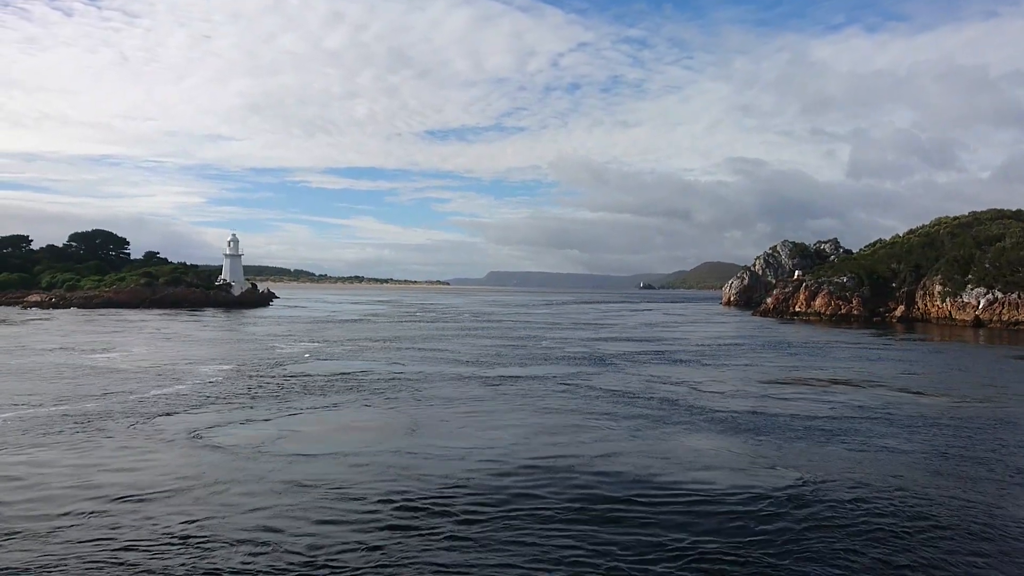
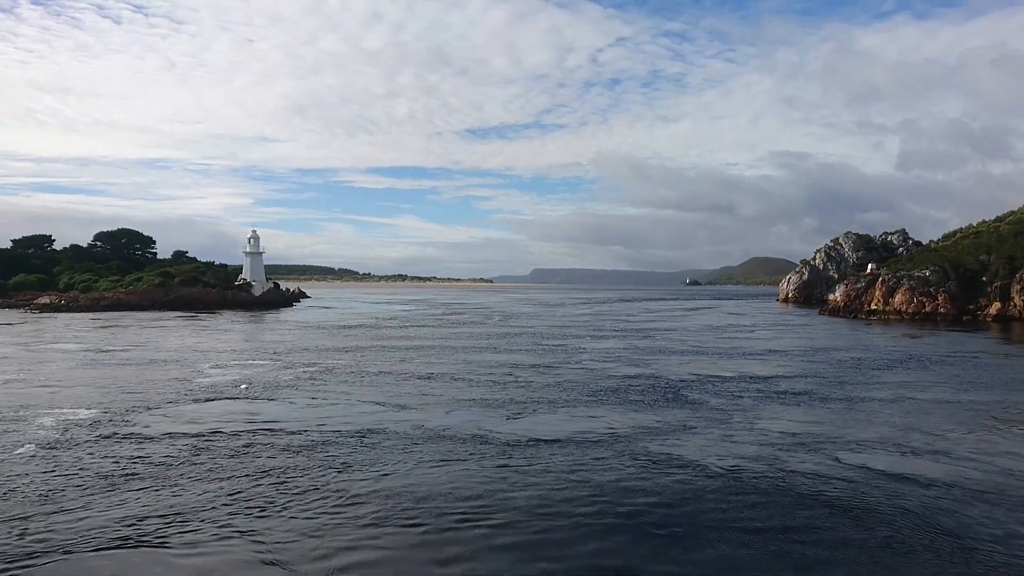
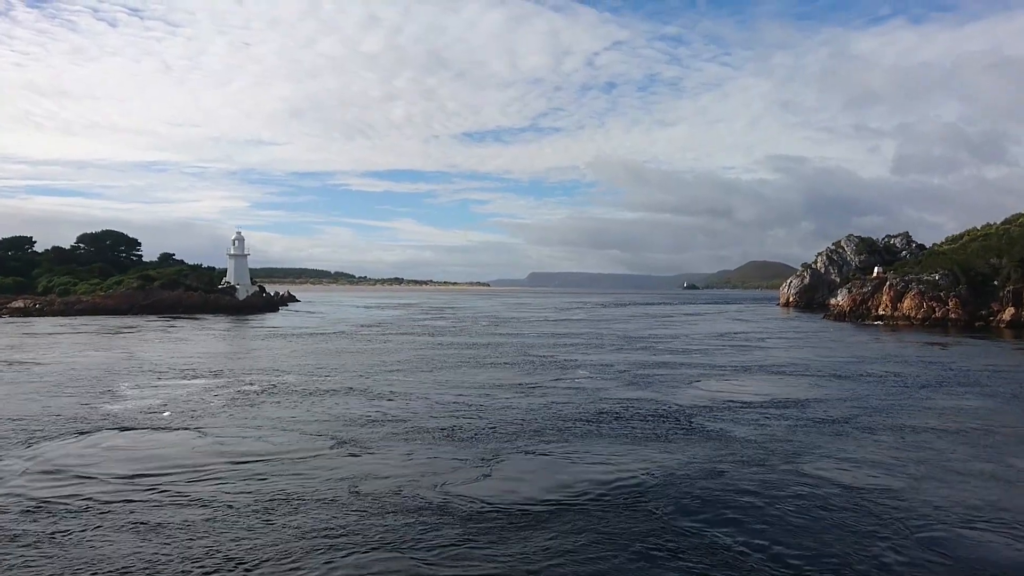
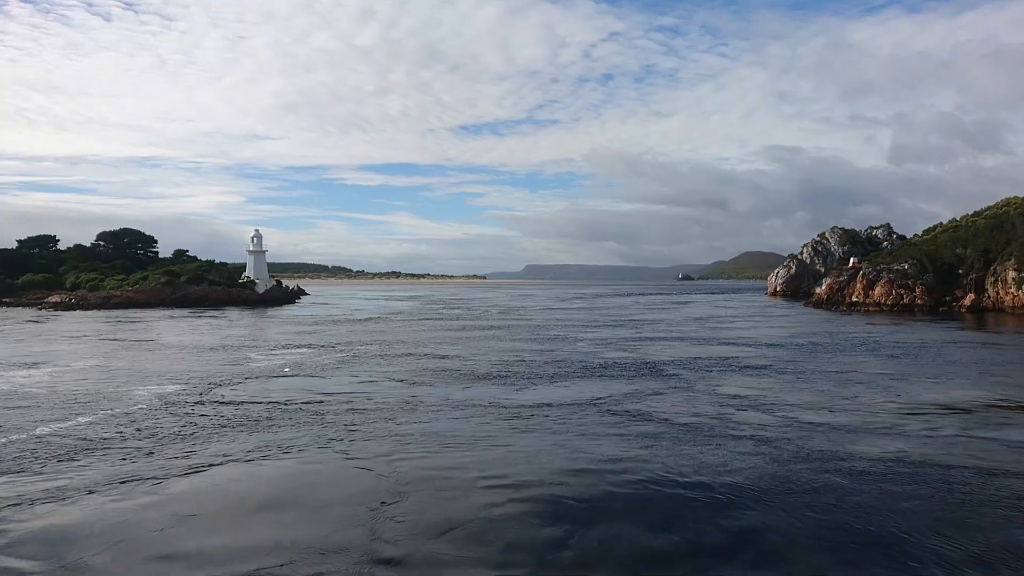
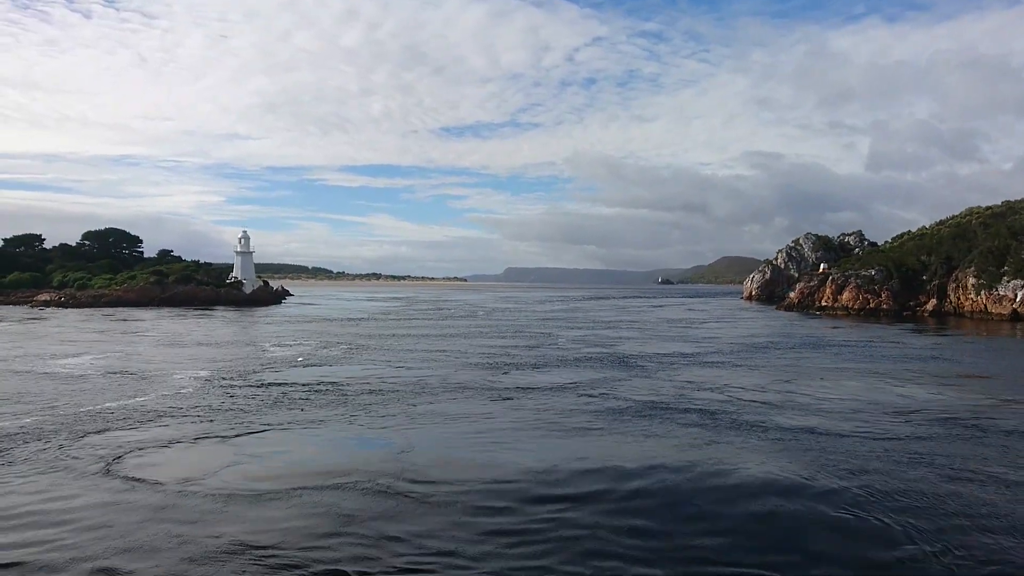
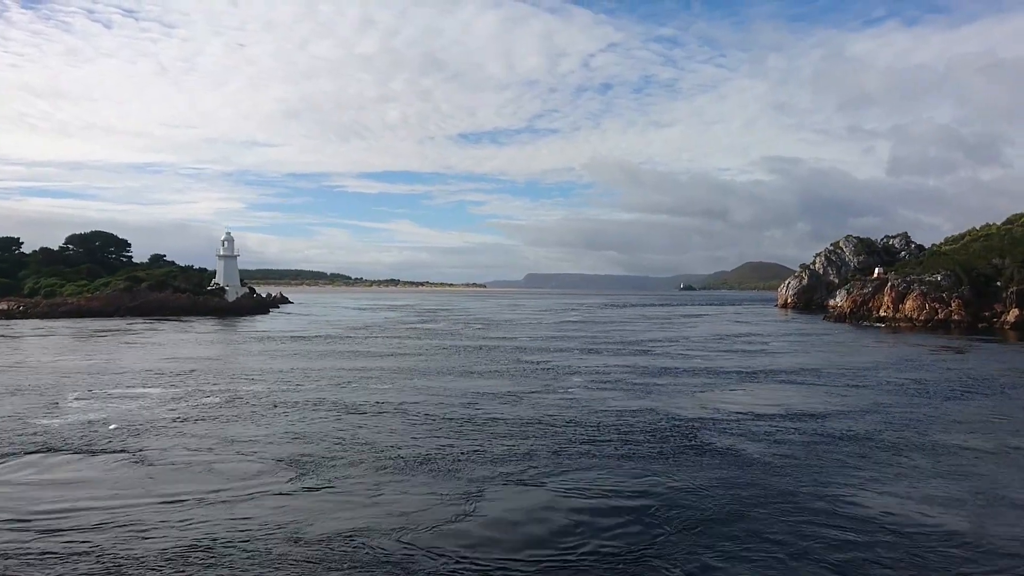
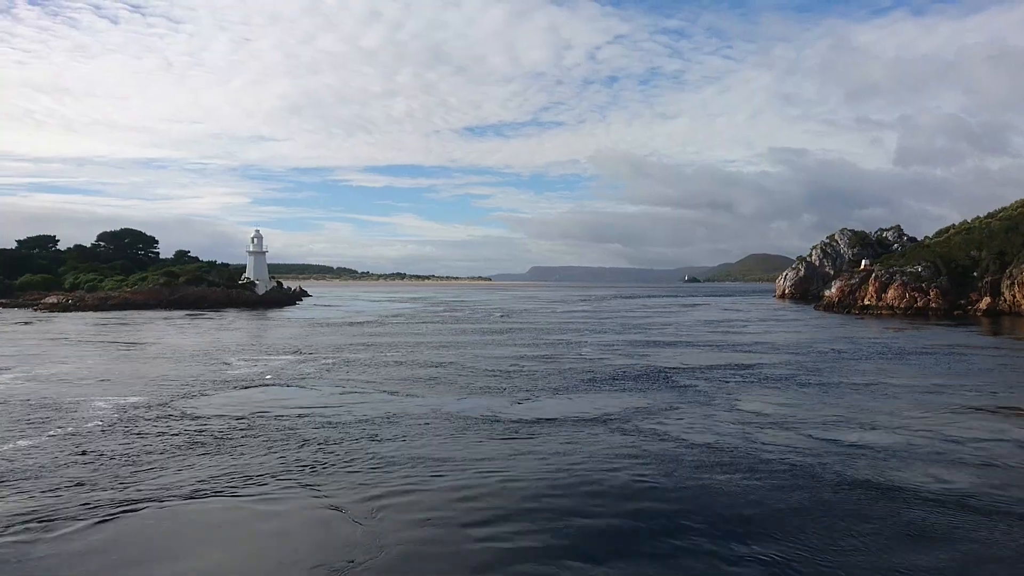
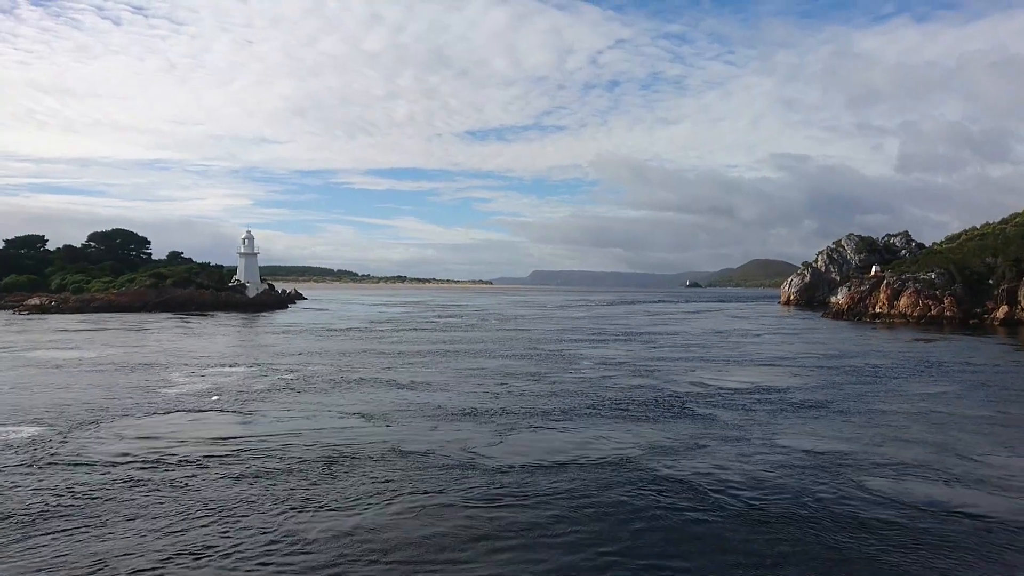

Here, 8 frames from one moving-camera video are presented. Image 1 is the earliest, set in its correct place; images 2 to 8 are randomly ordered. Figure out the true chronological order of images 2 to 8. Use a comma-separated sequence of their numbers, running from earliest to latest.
5, 4, 7, 2, 8, 3, 6
